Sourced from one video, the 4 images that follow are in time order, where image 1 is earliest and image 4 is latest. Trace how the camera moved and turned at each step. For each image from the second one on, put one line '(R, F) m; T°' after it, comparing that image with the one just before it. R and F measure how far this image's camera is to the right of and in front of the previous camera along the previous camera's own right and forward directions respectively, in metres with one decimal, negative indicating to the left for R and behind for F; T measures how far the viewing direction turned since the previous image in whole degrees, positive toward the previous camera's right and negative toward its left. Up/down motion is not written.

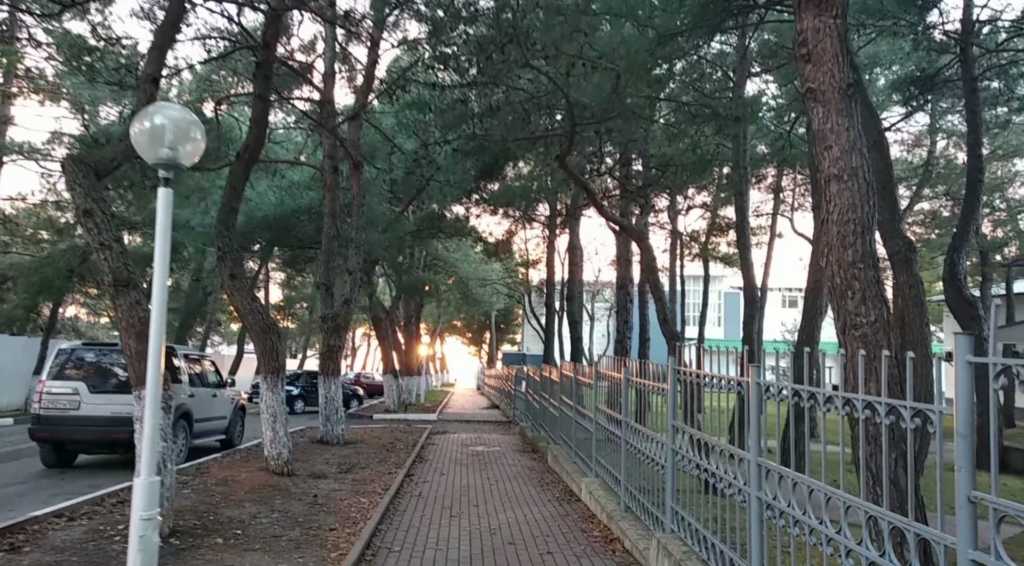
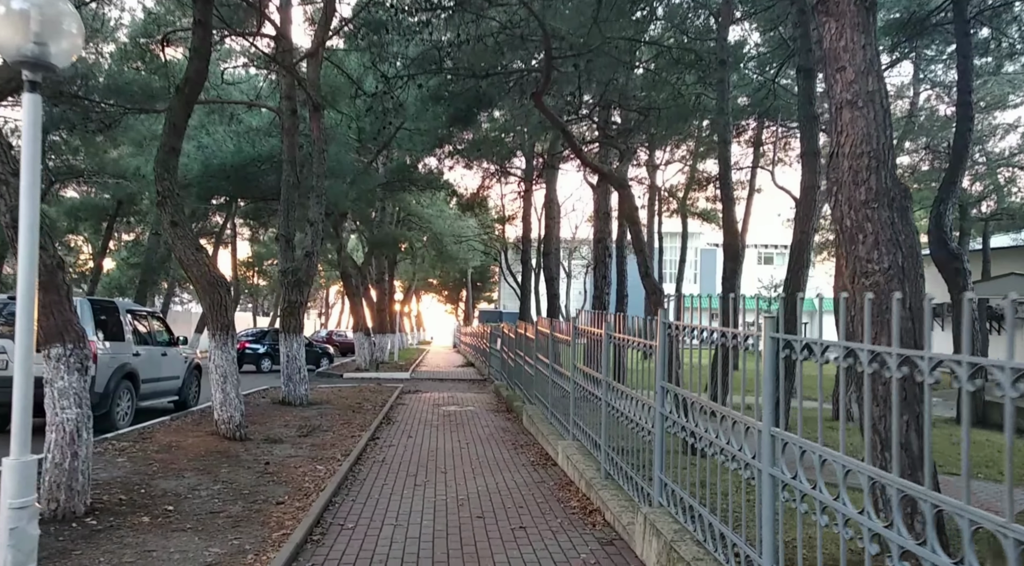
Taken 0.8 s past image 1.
(+0.1, +0.8) m; +2°
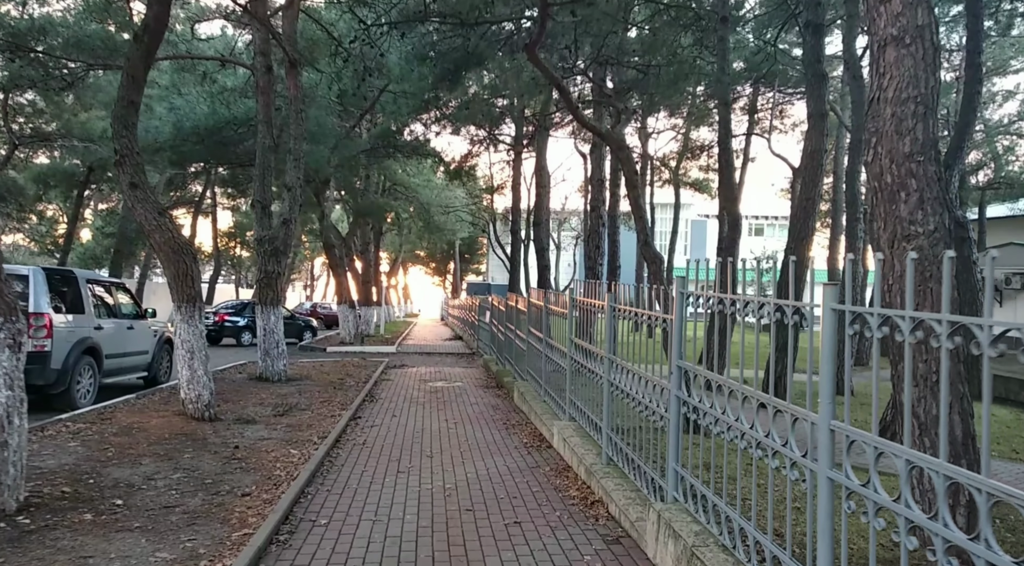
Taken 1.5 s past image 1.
(0.0, +0.7) m; +1°
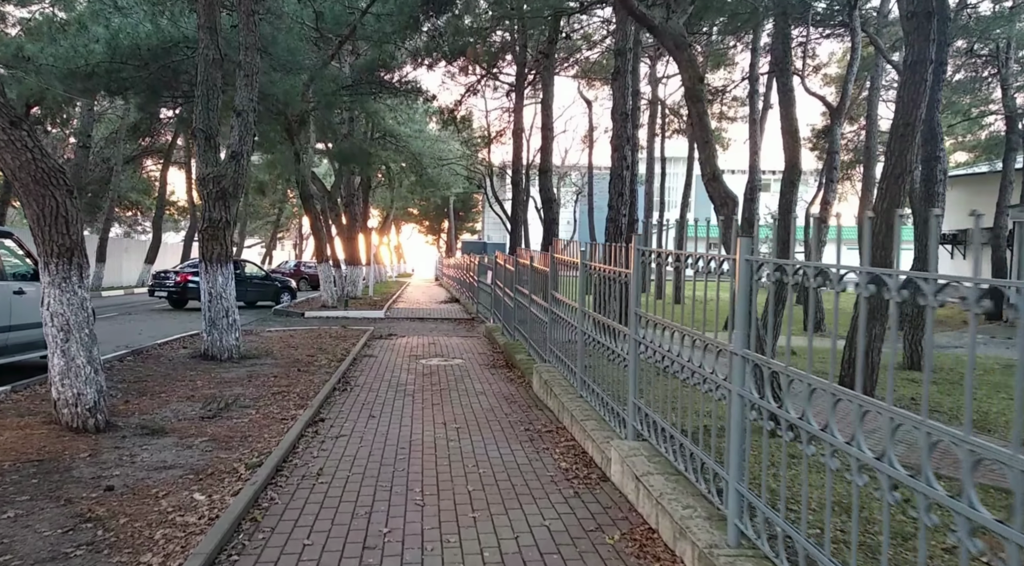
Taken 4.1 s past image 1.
(-0.3, +2.9) m; 0°
